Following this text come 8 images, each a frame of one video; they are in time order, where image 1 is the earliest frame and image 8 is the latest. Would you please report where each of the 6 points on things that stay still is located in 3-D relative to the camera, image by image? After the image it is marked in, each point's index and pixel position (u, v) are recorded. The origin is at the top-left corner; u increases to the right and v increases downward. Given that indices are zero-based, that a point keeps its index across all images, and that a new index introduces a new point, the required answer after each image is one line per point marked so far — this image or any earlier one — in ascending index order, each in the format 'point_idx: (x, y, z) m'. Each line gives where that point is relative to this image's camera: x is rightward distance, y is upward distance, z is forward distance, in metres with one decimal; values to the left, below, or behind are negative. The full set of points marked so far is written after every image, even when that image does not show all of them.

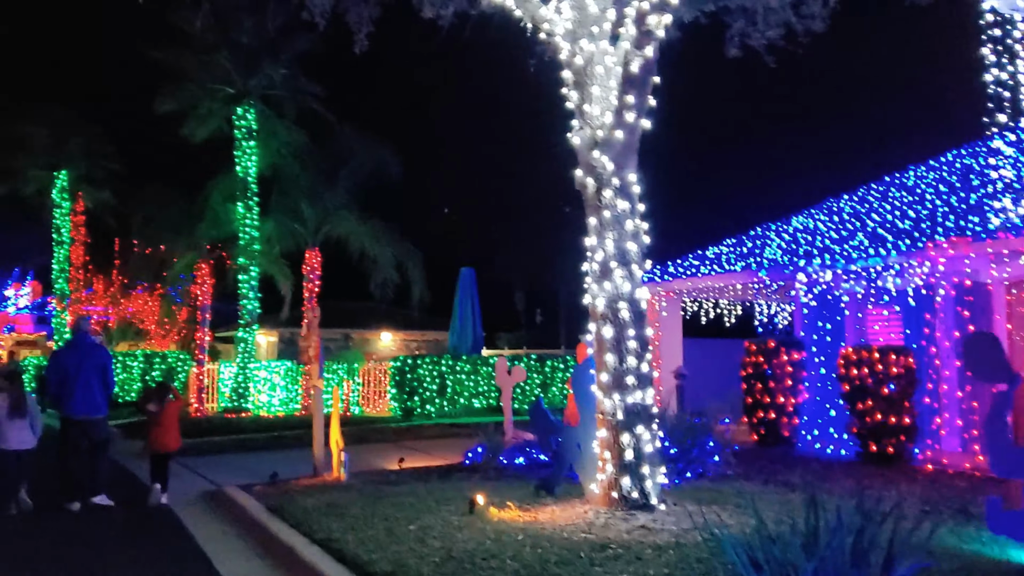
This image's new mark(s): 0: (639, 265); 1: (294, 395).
0: (+0.8, +0.1, +6.6) m
1: (-4.2, -2.1, +19.9) m
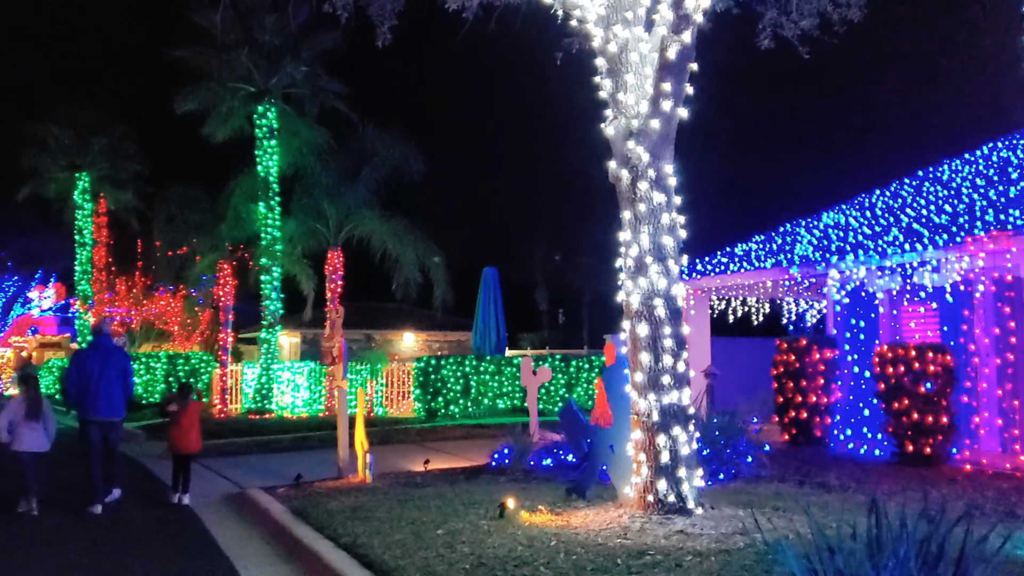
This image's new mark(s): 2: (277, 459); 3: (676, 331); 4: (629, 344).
0: (+1.0, +0.2, +6.3) m
1: (-3.8, -2.1, +19.7) m
2: (-3.0, -2.2, +13.2) m
3: (+1.0, -0.3, +6.3) m
4: (+0.7, -0.4, +6.4) m
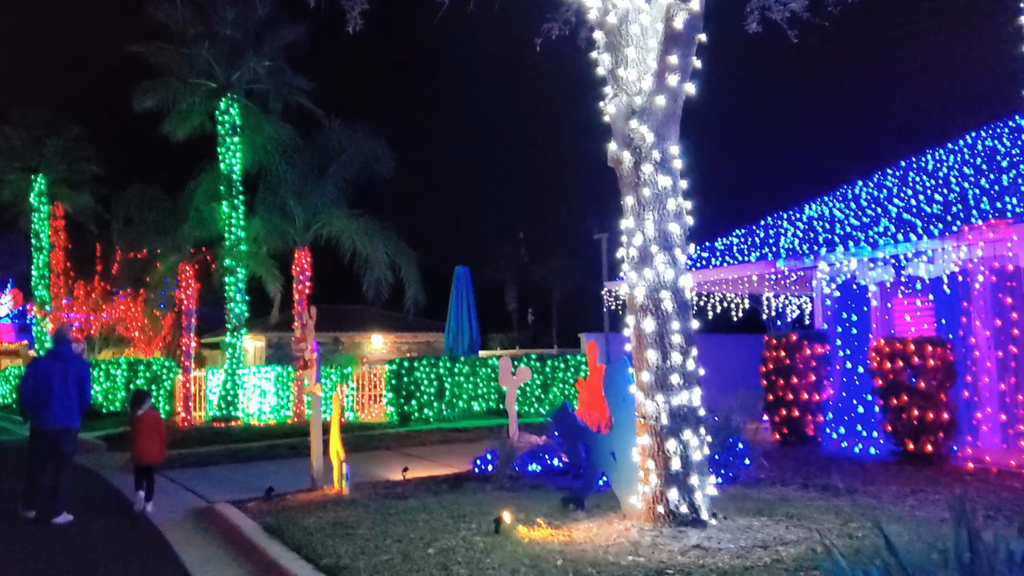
0: (+1.0, +0.2, +5.8) m
1: (-4.2, -2.1, +19.1) m
2: (-3.3, -2.2, +12.6) m
3: (+1.0, -0.2, +5.8) m
4: (+0.7, -0.3, +5.9) m
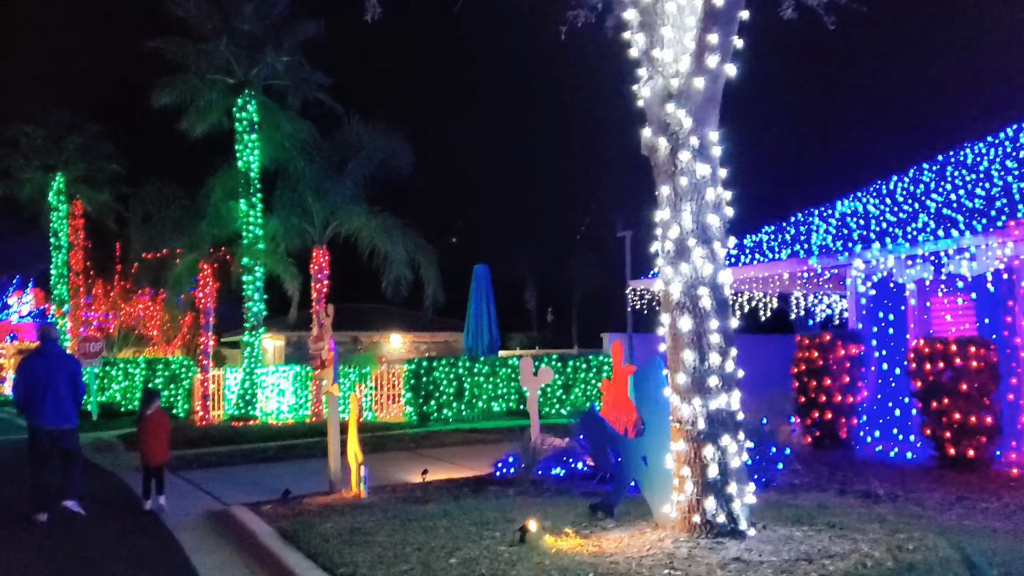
0: (+1.1, +0.2, +5.5) m
1: (-3.8, -2.1, +18.8) m
2: (-3.0, -2.2, +12.3) m
3: (+1.1, -0.2, +5.4) m
4: (+0.8, -0.3, +5.6) m
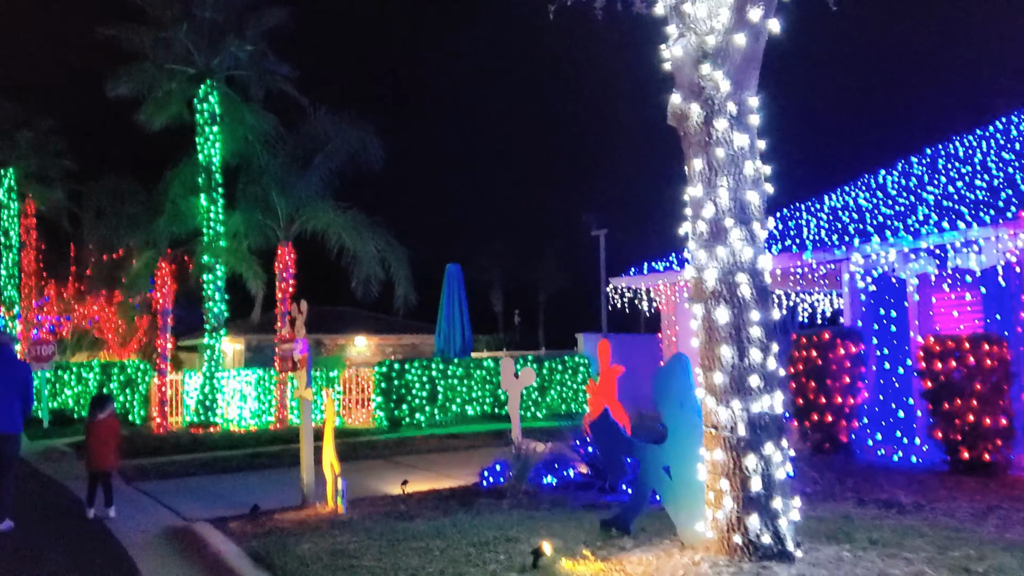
0: (+1.2, +0.3, +4.8) m
1: (-4.3, -2.1, +17.9) m
2: (-3.2, -2.2, +11.5) m
3: (+1.2, -0.1, +4.8) m
4: (+0.9, -0.2, +4.9) m
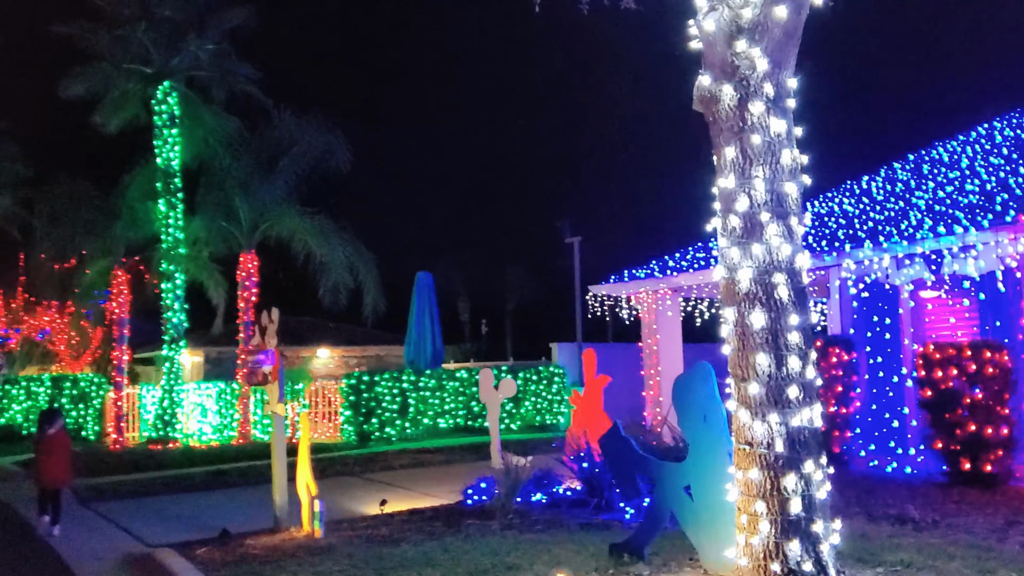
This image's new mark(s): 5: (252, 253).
0: (+1.2, +0.3, +4.3) m
1: (-4.7, -2.2, +17.2) m
2: (-3.4, -2.3, +10.8) m
3: (+1.2, -0.1, +4.3) m
4: (+0.9, -0.2, +4.4) m
5: (-4.7, +0.6, +18.6) m
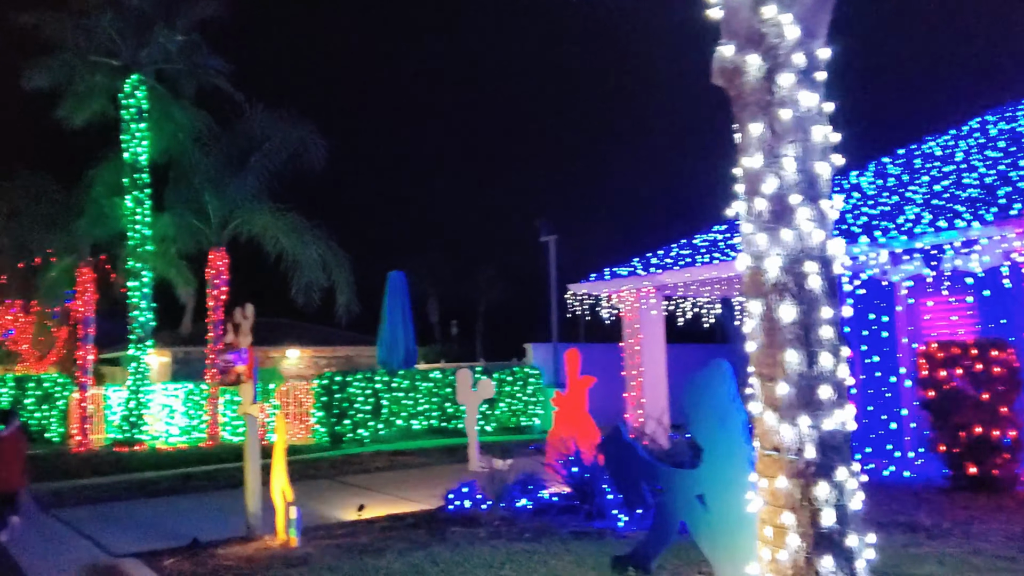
0: (+1.2, +0.3, +4.0) m
1: (-5.1, -2.2, +16.7) m
2: (-3.6, -2.2, +10.3) m
3: (+1.2, -0.1, +3.9) m
4: (+1.0, -0.2, +4.0) m
5: (-5.1, +0.7, +18.0) m
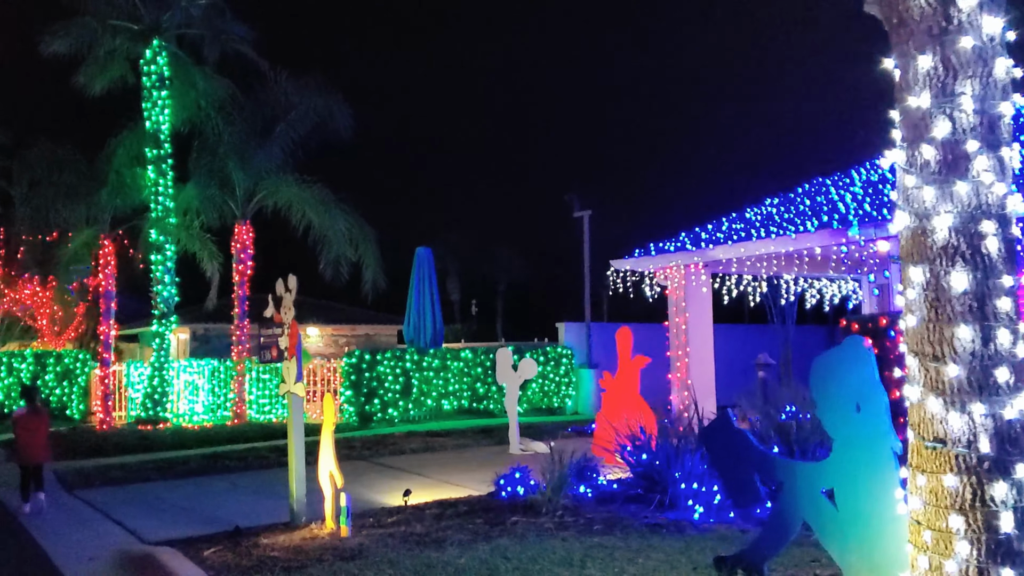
0: (+1.6, +0.4, +3.4) m
1: (-4.6, -1.8, +16.2) m
2: (-3.1, -1.9, +9.8) m
3: (+1.6, 0.0, +3.3) m
4: (+1.4, -0.1, +3.4) m
5: (-4.5, +1.1, +17.5) m
